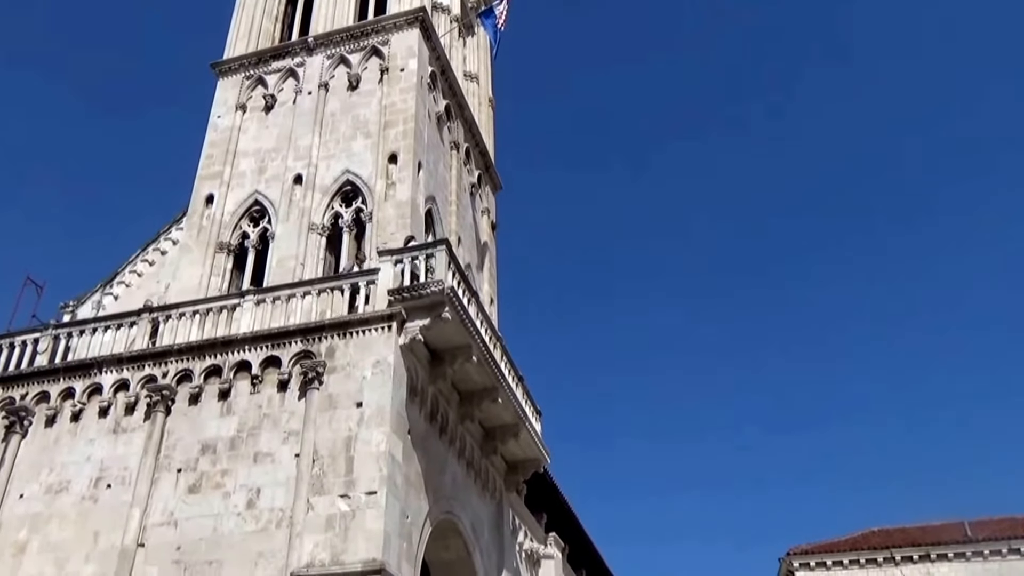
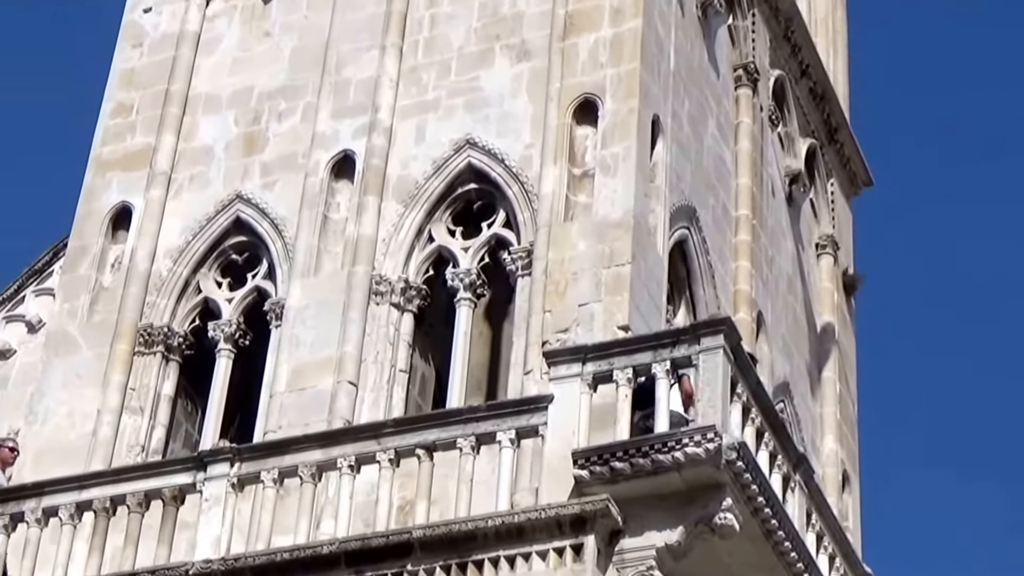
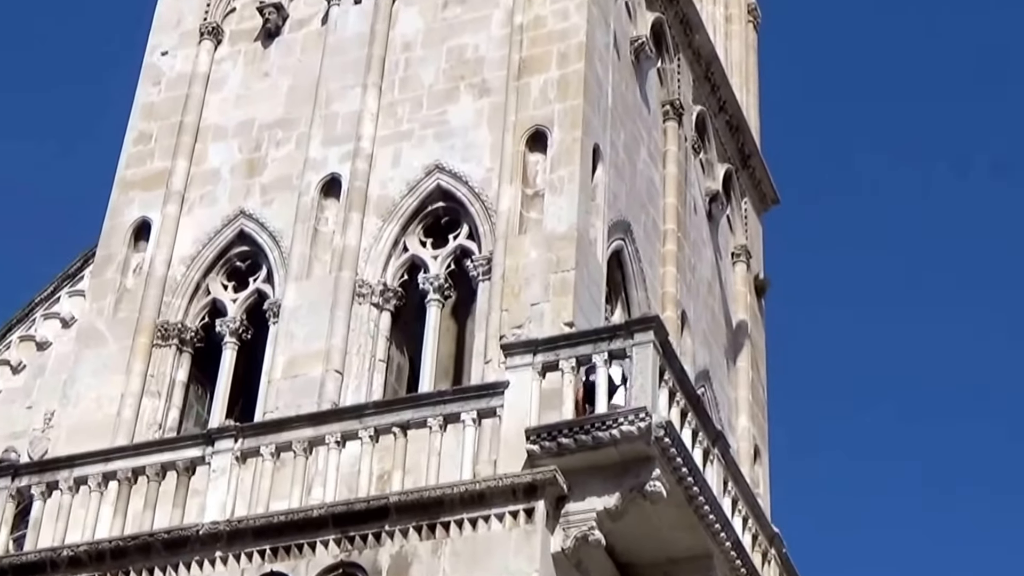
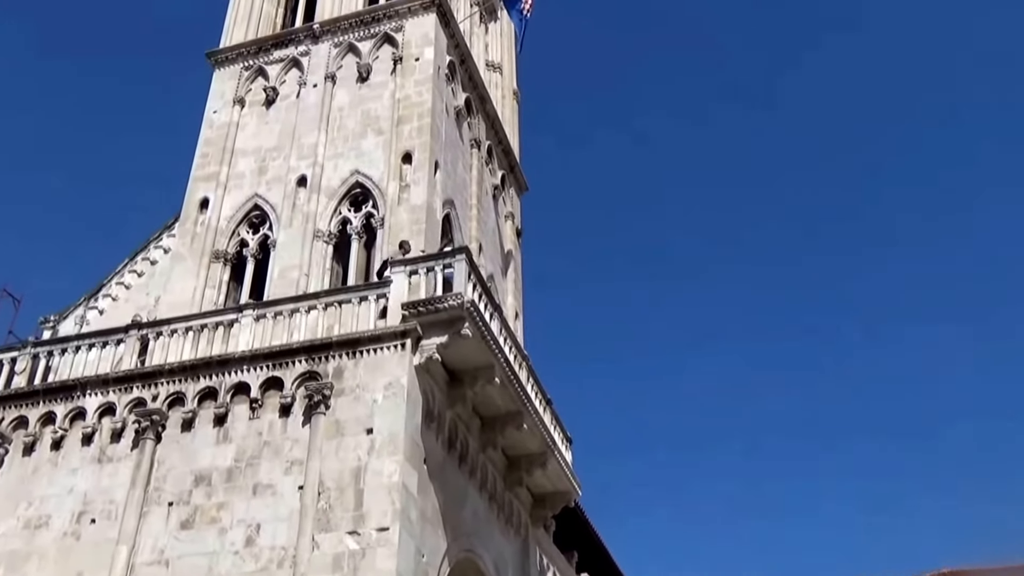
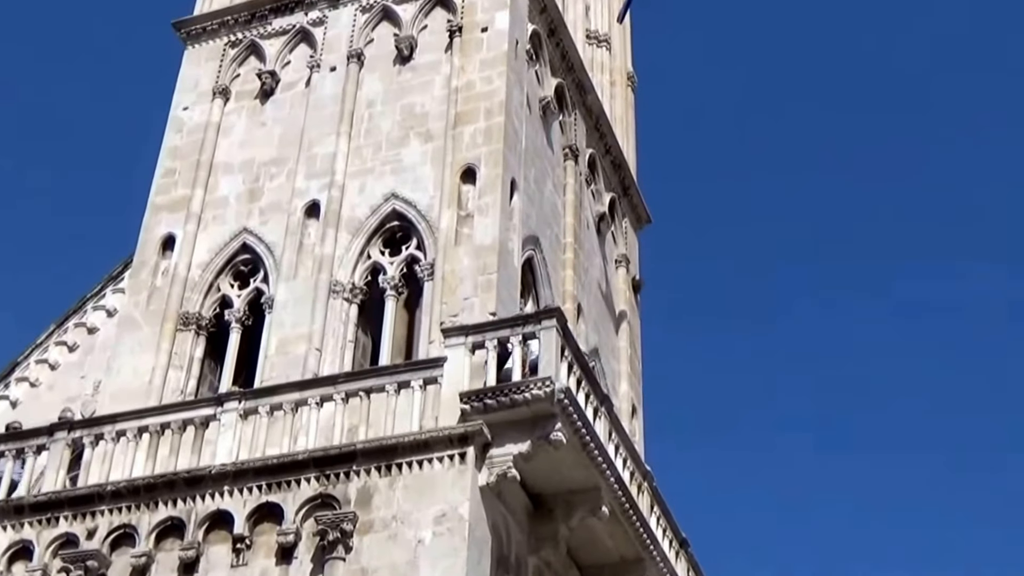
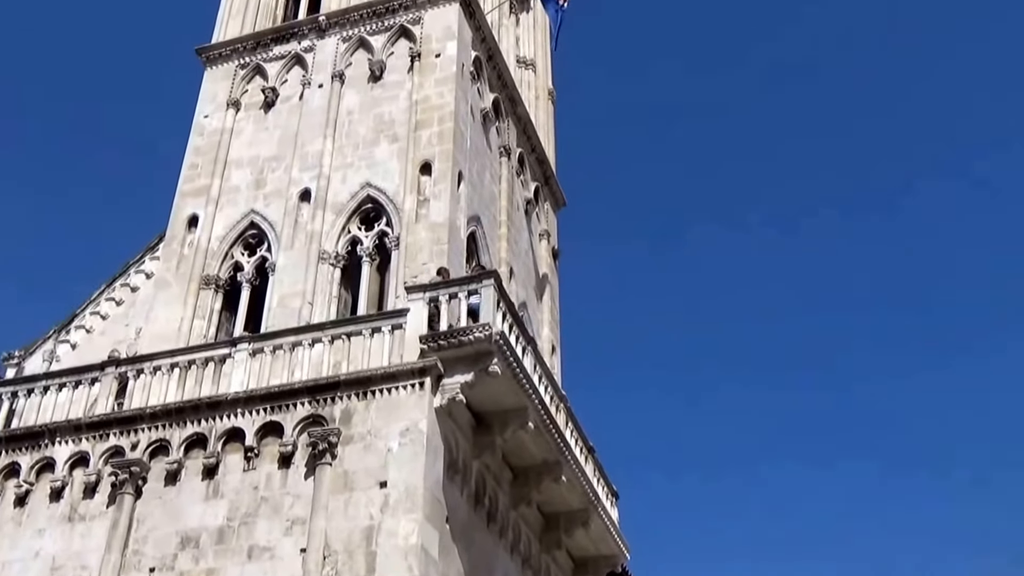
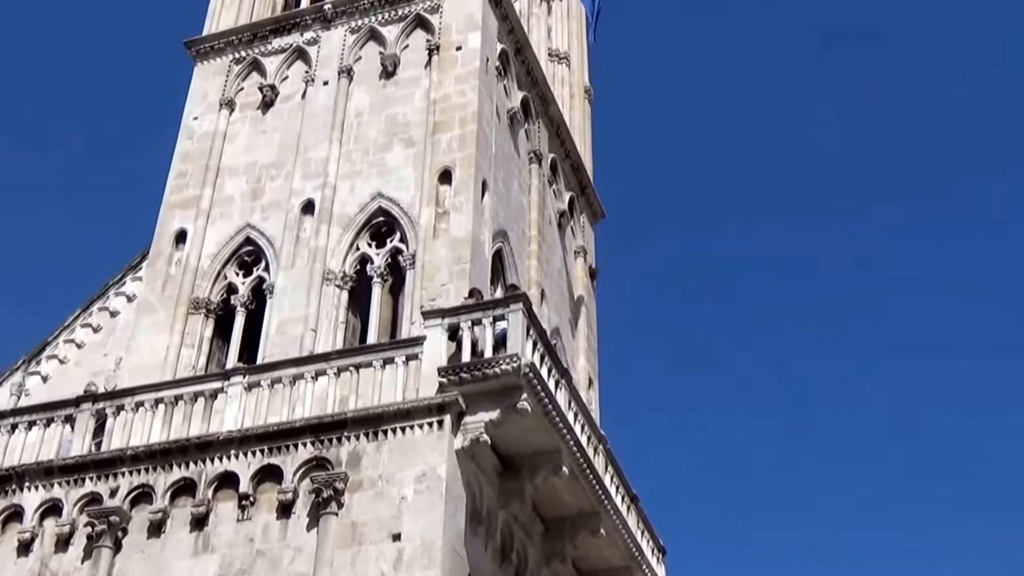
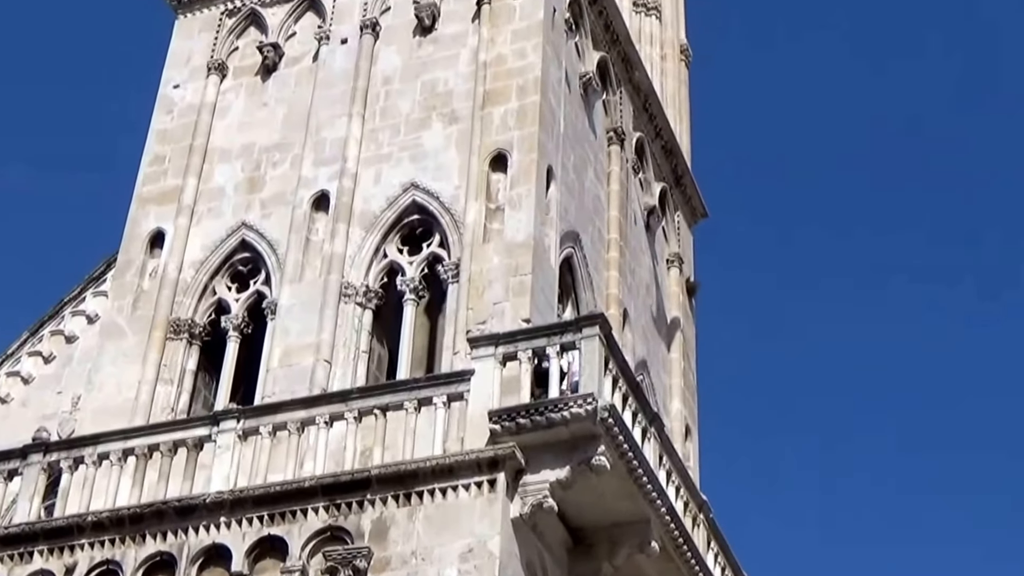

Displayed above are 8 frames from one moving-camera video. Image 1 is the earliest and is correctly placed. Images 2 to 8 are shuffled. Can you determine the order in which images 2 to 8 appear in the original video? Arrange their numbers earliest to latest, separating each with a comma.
4, 6, 7, 5, 8, 3, 2
